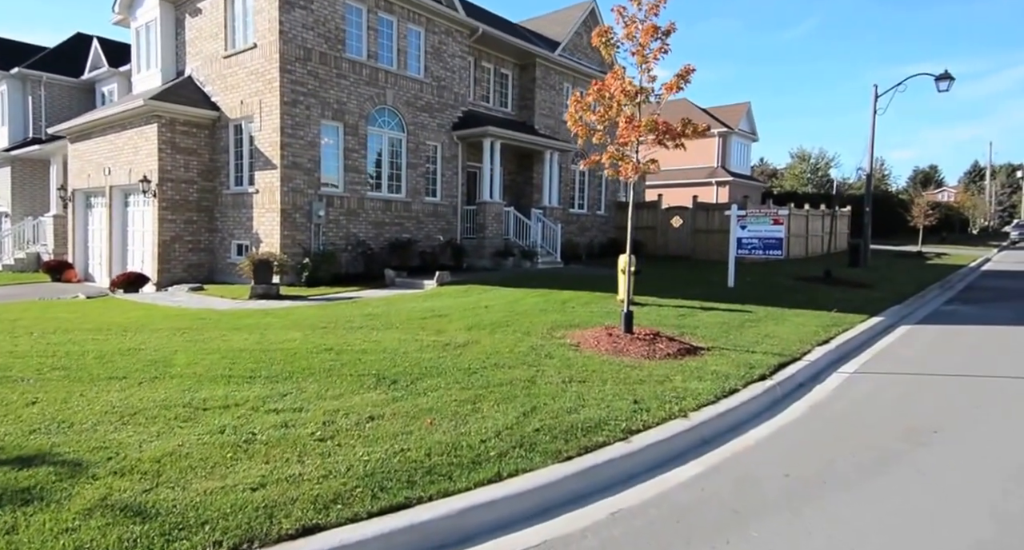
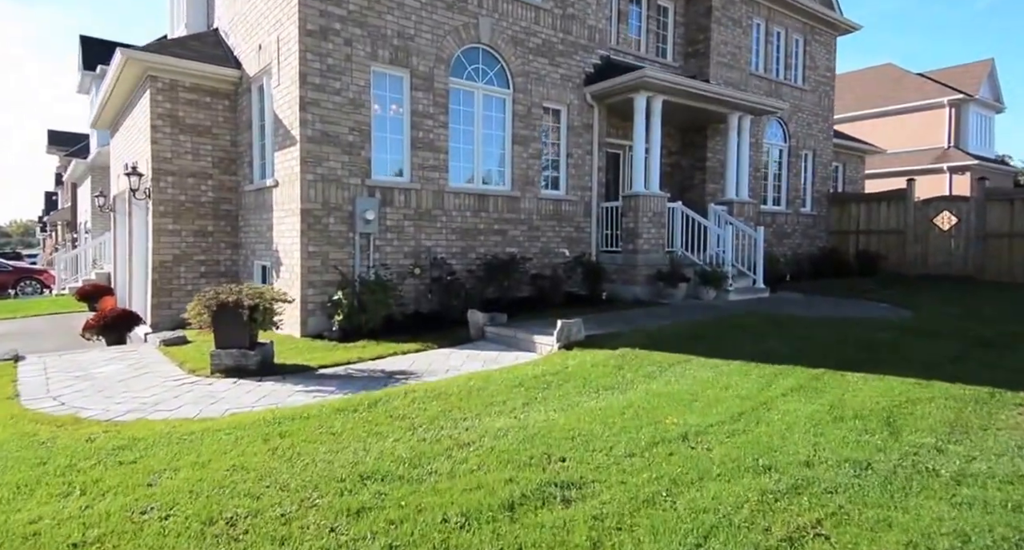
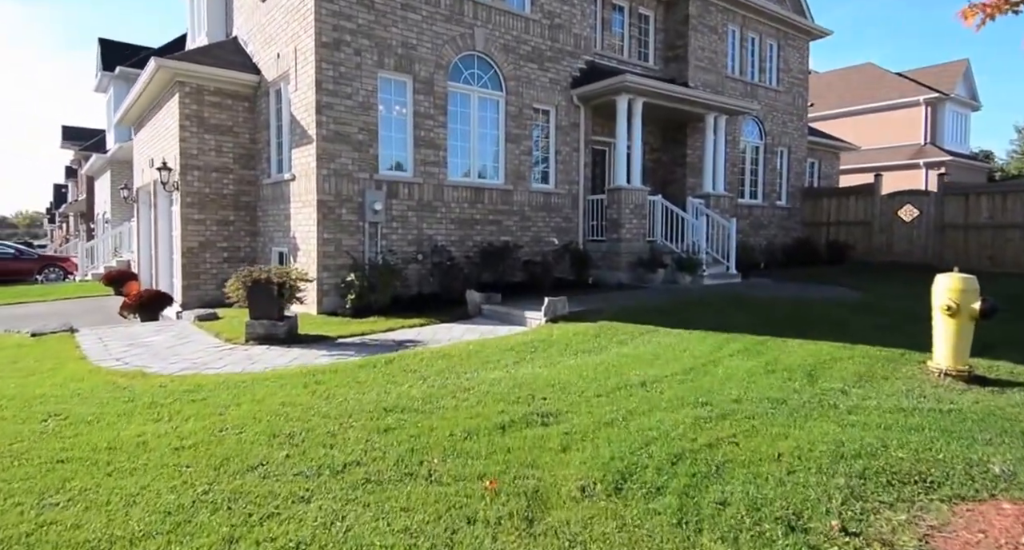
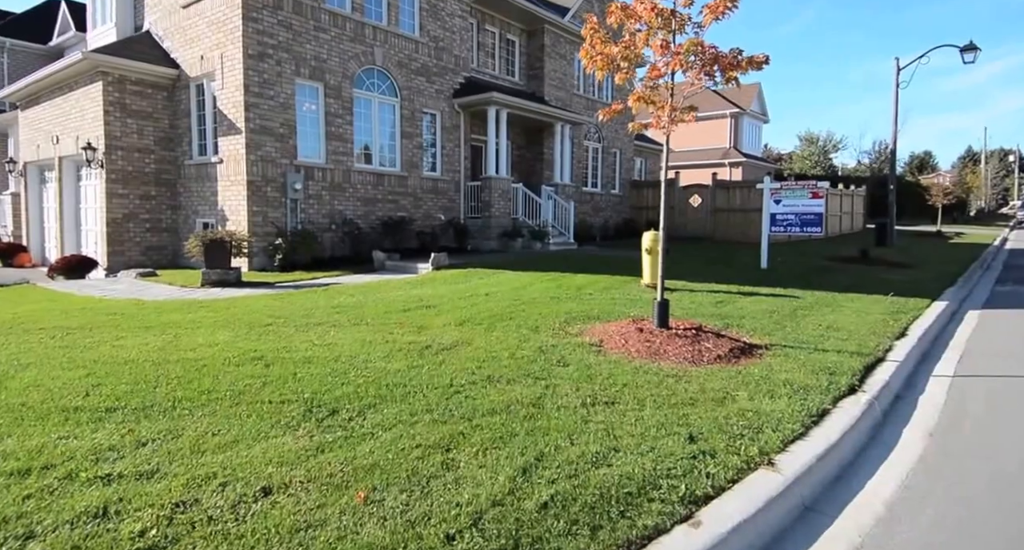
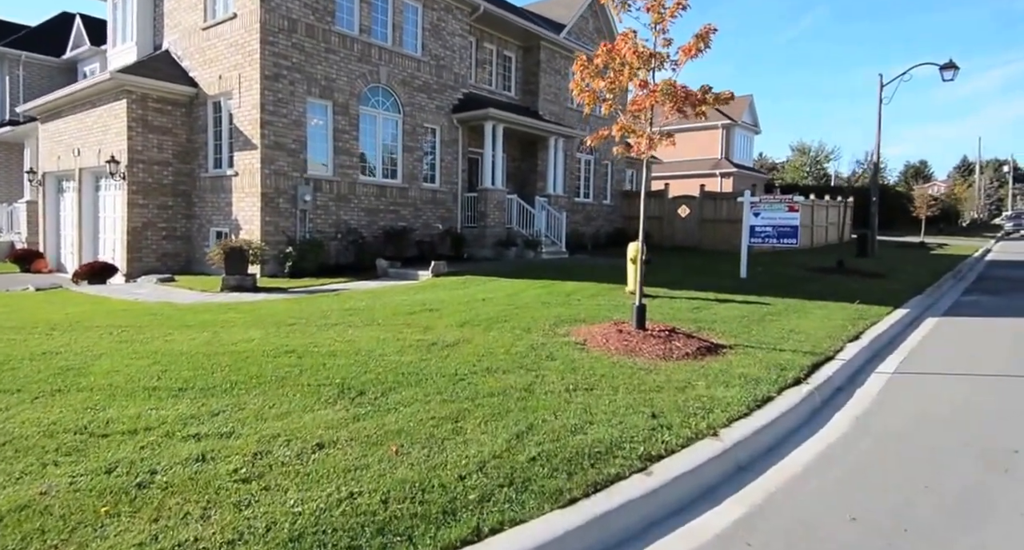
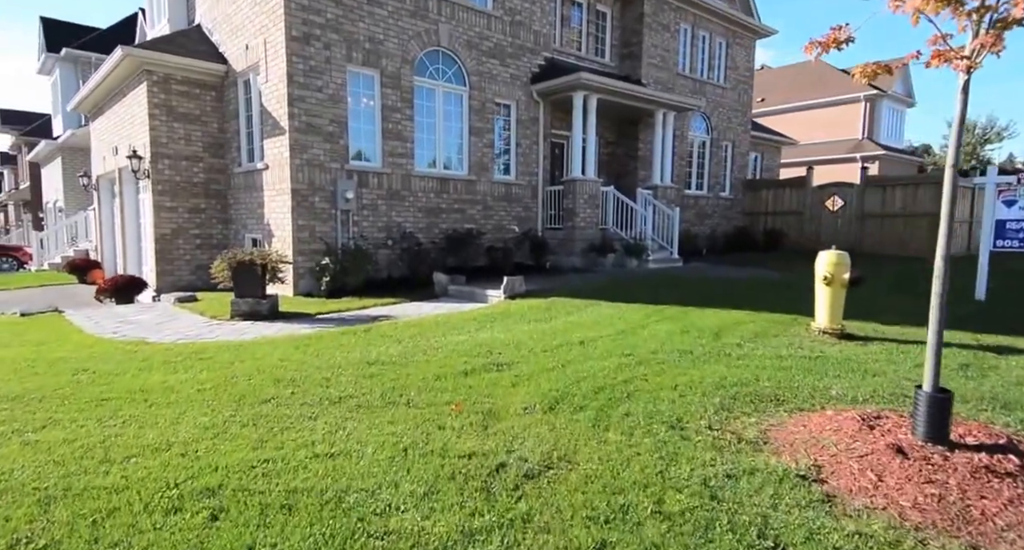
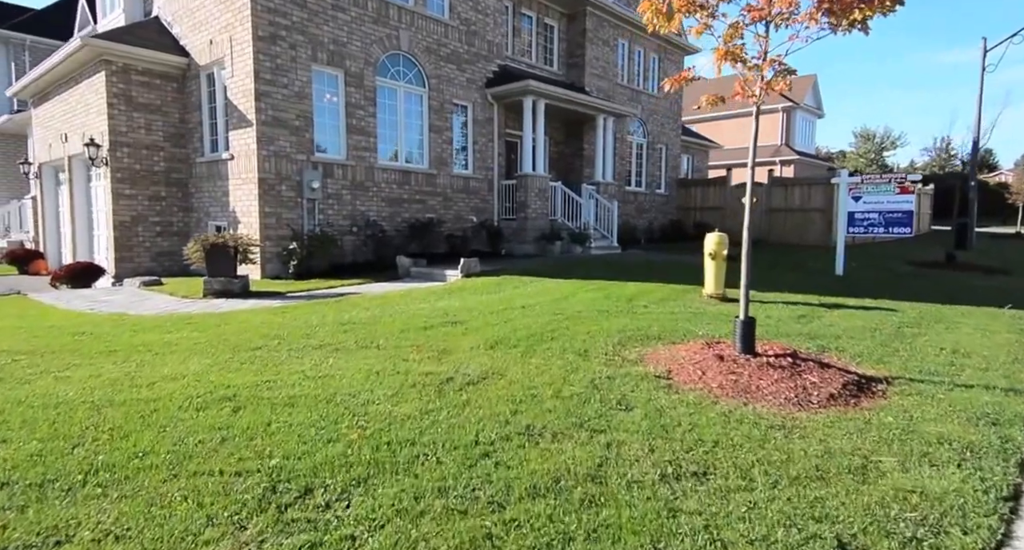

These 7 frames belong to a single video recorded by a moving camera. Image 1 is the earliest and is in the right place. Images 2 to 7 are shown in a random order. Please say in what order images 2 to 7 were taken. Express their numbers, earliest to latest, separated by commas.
5, 4, 7, 6, 3, 2
